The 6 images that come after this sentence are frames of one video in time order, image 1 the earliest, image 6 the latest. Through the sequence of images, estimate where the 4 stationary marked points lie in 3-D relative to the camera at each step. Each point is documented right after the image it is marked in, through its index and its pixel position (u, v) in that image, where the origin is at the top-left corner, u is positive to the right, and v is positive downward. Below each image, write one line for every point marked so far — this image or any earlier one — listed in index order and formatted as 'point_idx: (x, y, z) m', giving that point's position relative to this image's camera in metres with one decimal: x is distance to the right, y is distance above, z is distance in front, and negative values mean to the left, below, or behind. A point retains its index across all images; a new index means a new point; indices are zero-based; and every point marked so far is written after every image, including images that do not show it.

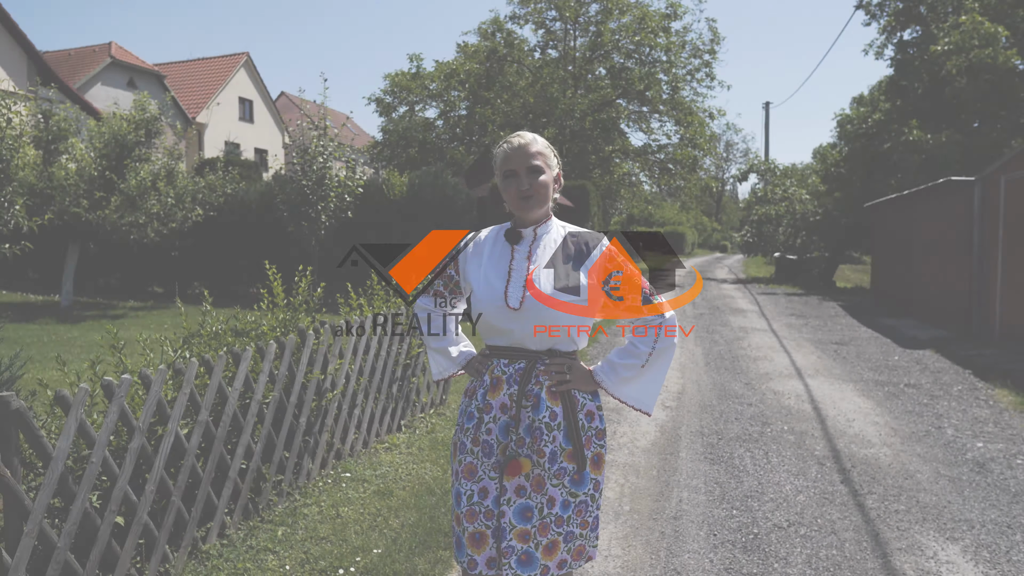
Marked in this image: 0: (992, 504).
0: (+2.8, -1.2, +4.4) m
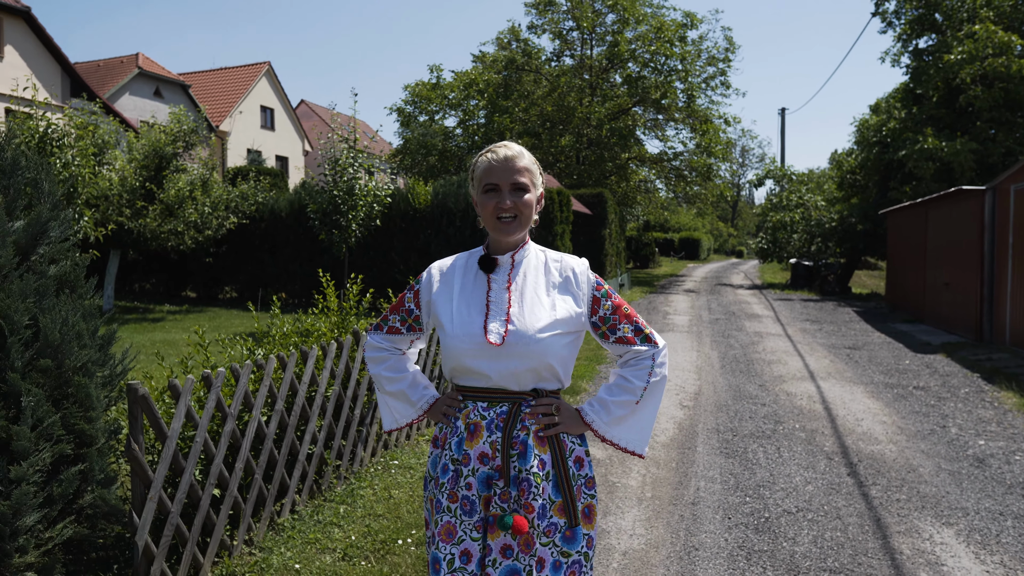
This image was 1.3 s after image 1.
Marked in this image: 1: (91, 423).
0: (+3.0, -1.3, +4.8) m
1: (-1.5, -0.5, +2.7) m
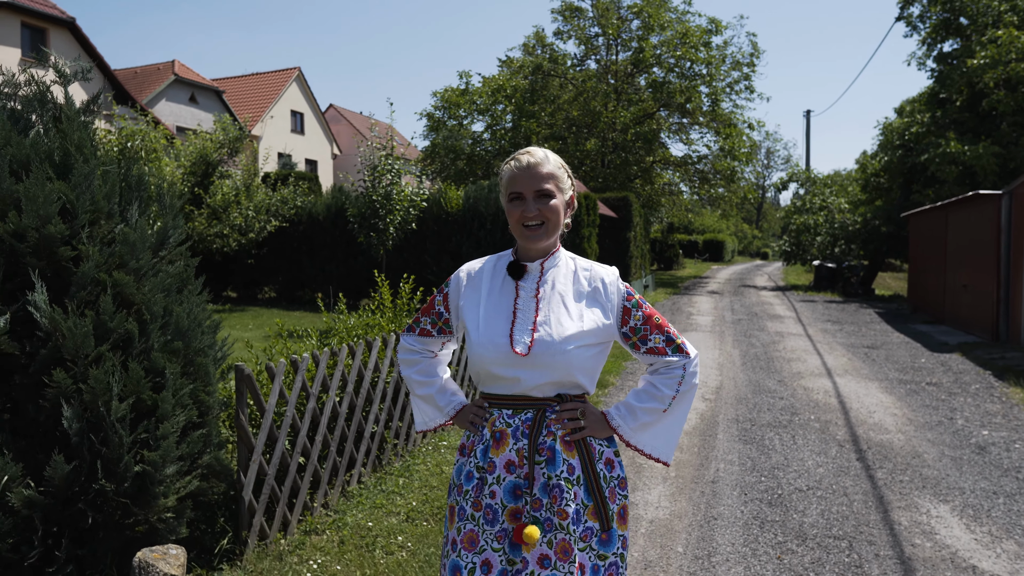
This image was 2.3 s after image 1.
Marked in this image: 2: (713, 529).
0: (+3.2, -1.3, +5.2) m
1: (-1.3, -0.5, +3.2) m
2: (+1.1, -1.3, +4.3) m
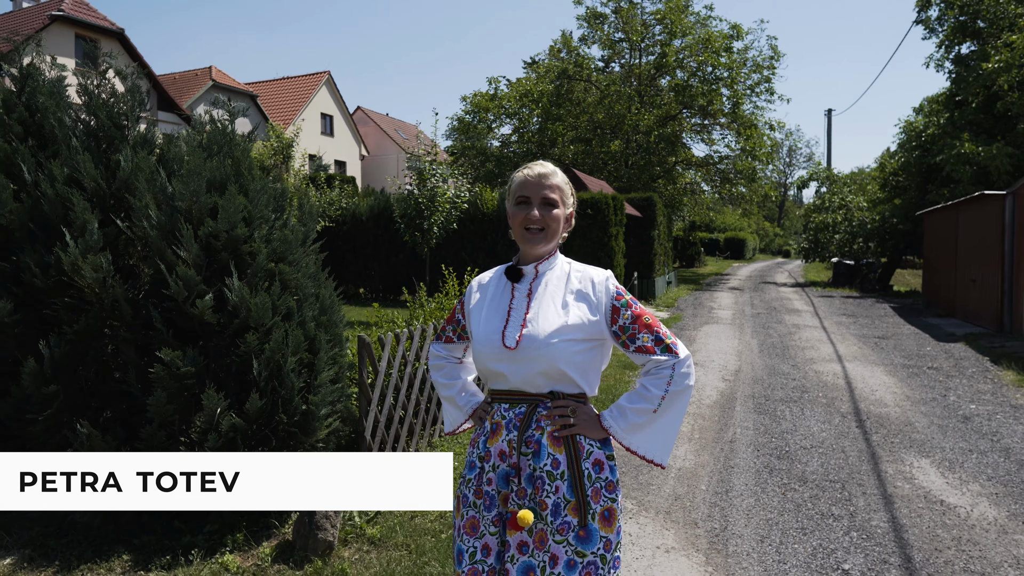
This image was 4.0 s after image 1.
0: (+3.6, -1.2, +6.1) m
1: (-0.9, -0.4, +4.2) m
2: (+1.5, -1.3, +5.2) m
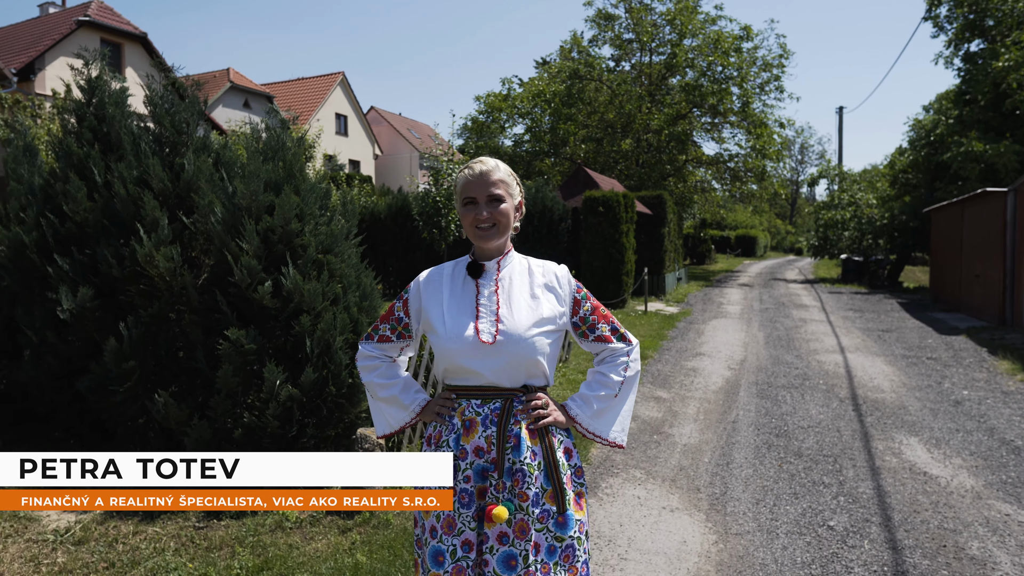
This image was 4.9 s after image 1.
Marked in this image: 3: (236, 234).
0: (+3.8, -1.1, +6.5) m
1: (-0.8, -0.3, +4.7) m
2: (+1.6, -1.2, +5.7) m
3: (-1.6, +0.3, +4.3) m
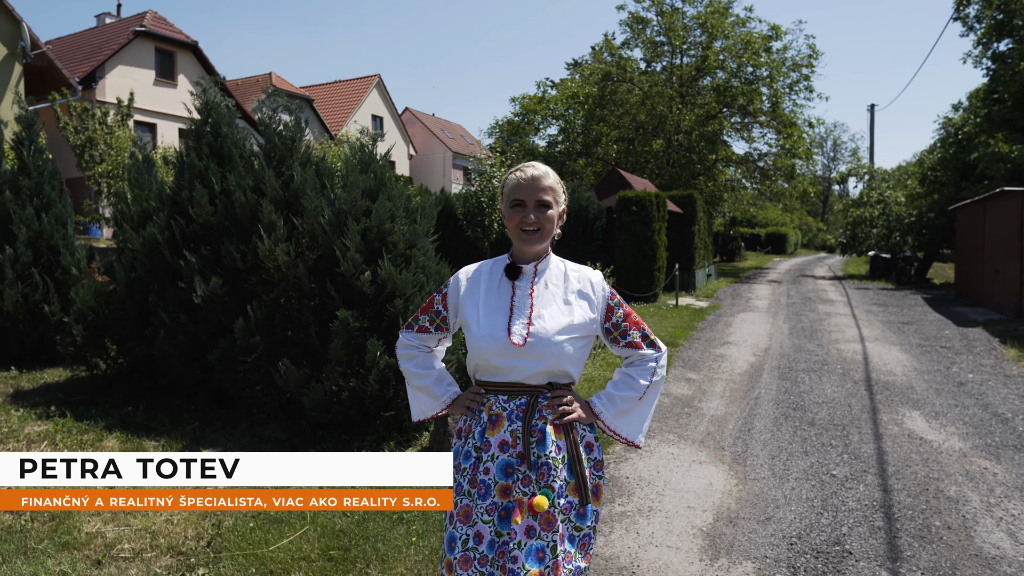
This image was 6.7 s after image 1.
0: (+4.2, -1.0, +7.3) m
1: (-0.4, -0.2, +5.7) m
2: (+2.1, -1.1, +6.5) m
3: (-1.2, +0.4, +5.3) m
